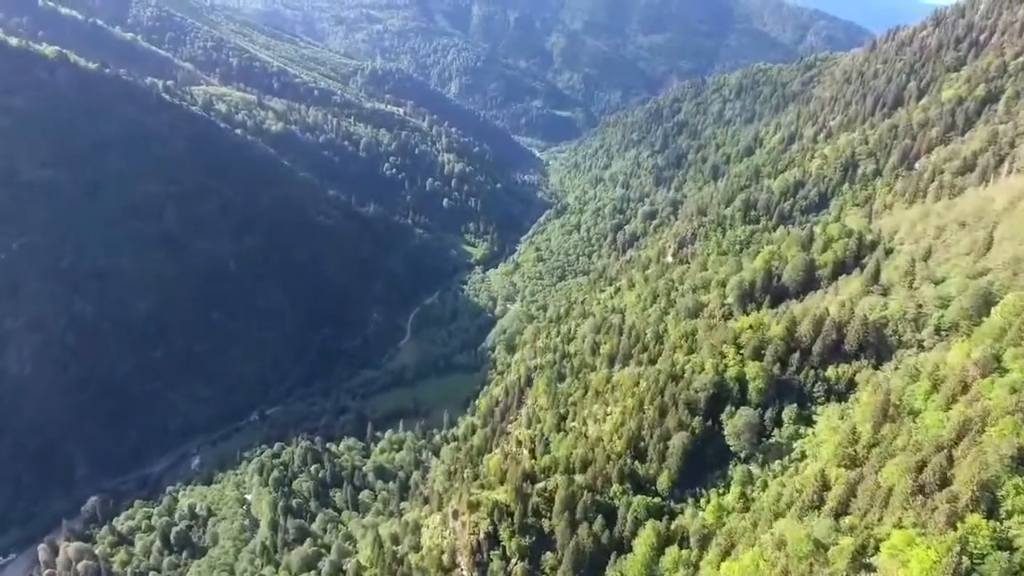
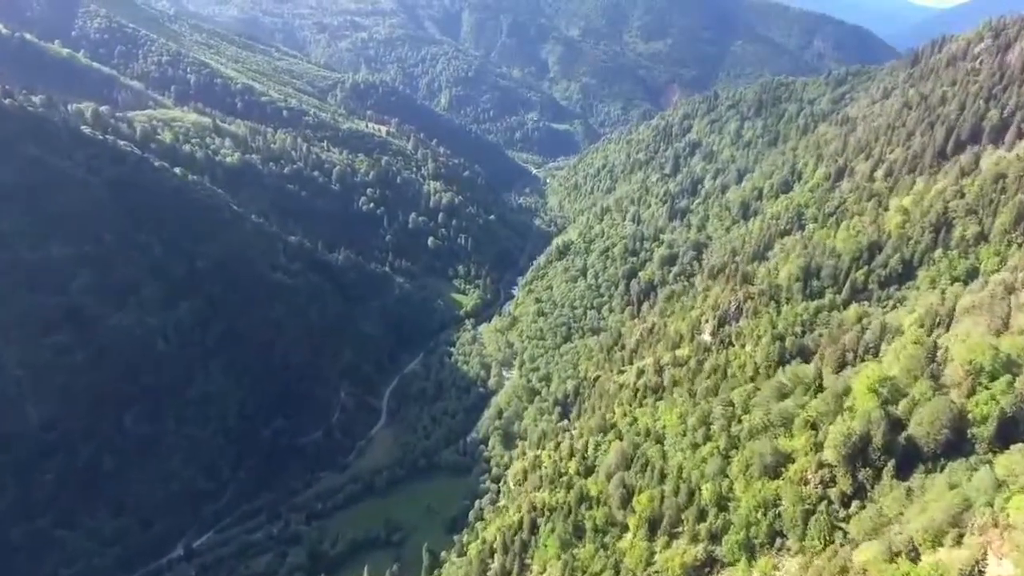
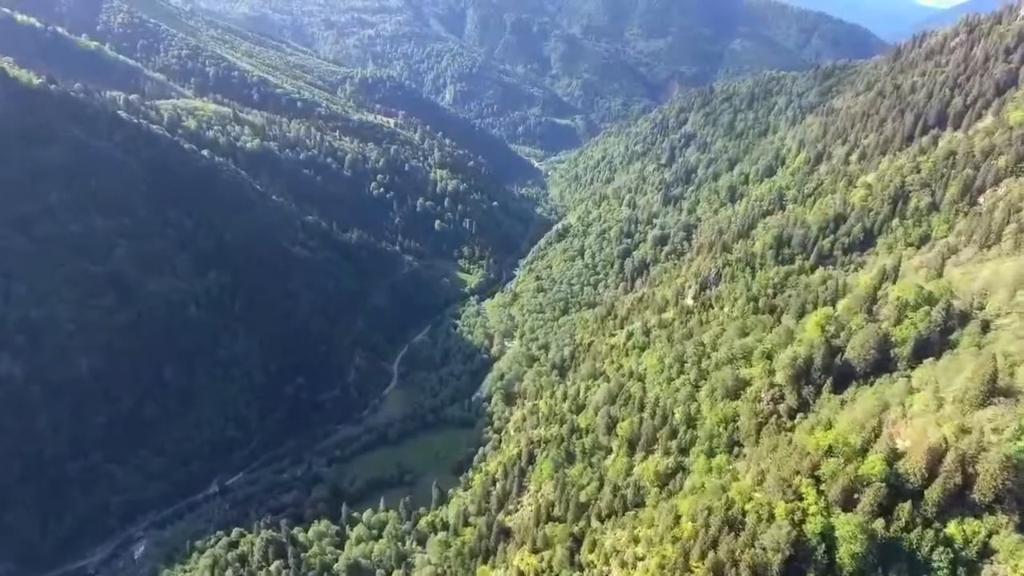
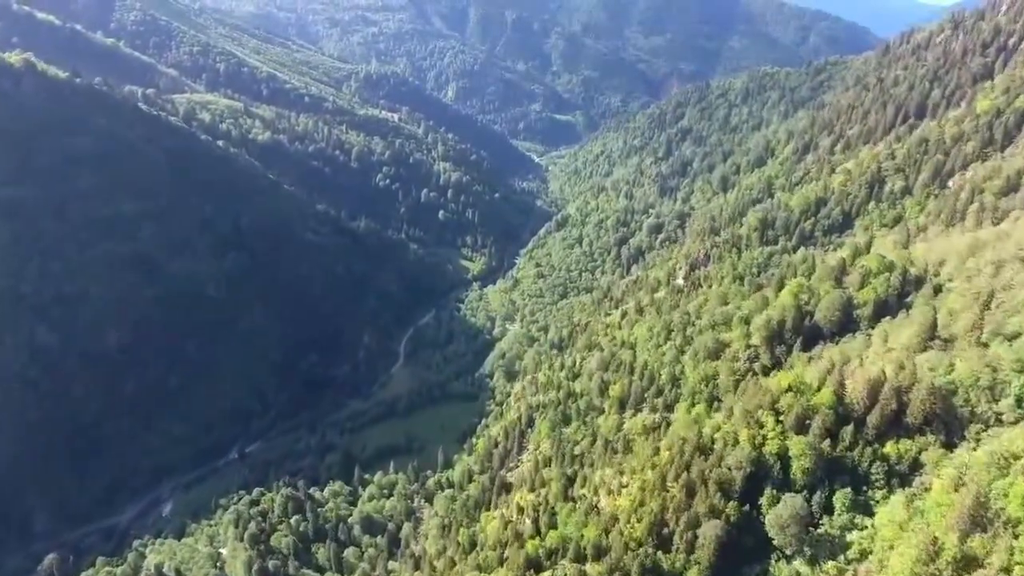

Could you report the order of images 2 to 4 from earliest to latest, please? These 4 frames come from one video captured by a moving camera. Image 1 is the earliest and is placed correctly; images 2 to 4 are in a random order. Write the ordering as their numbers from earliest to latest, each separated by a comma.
4, 3, 2
